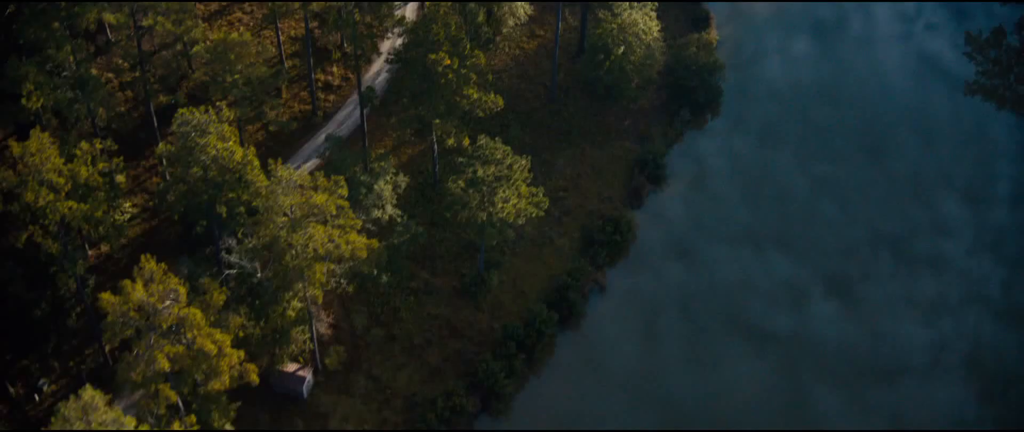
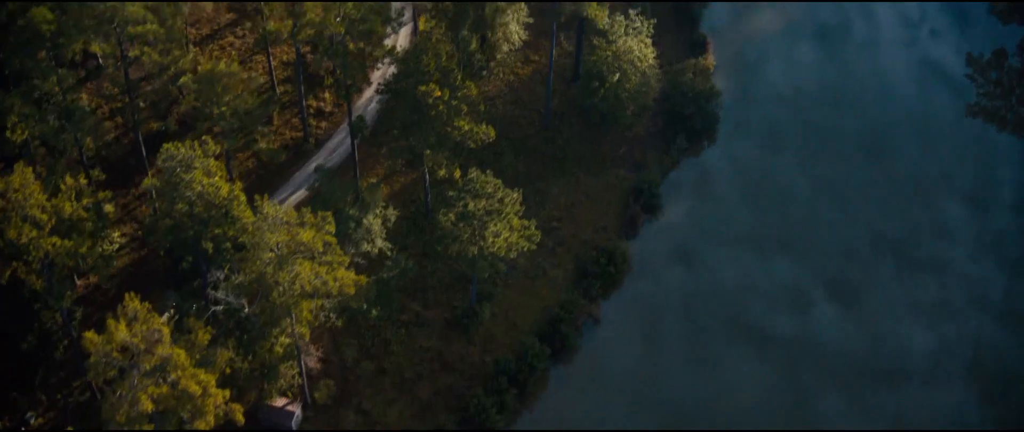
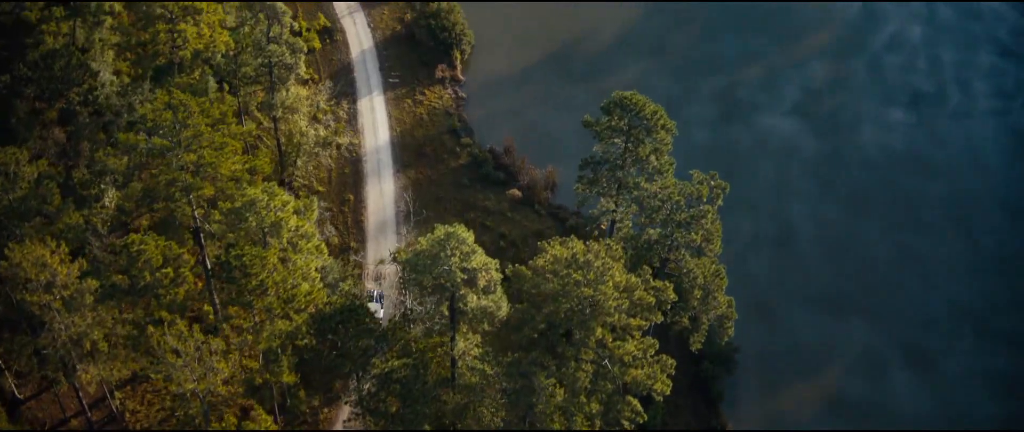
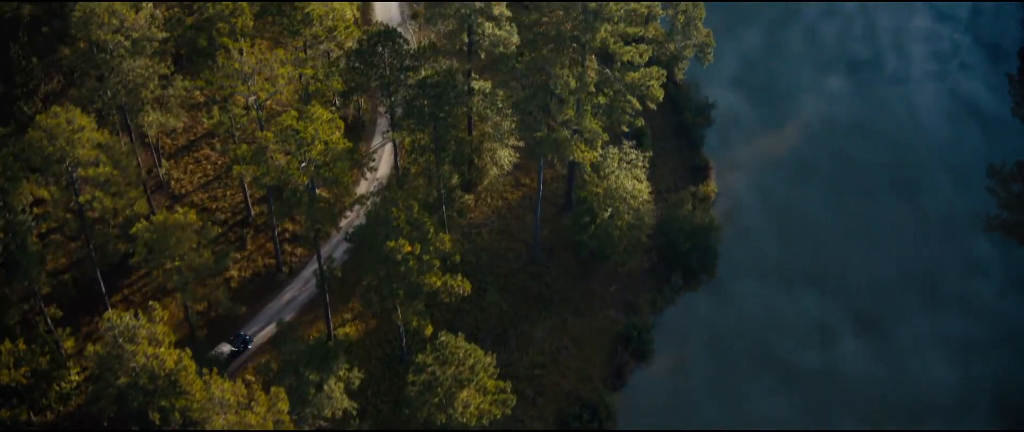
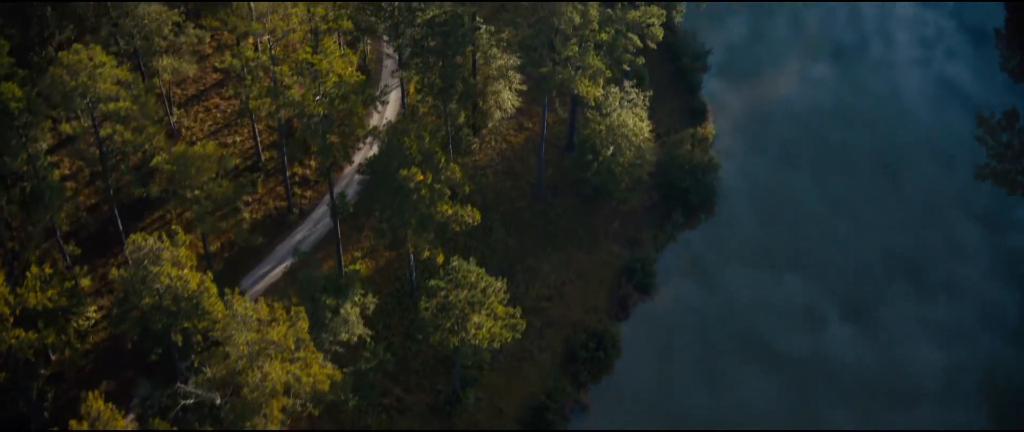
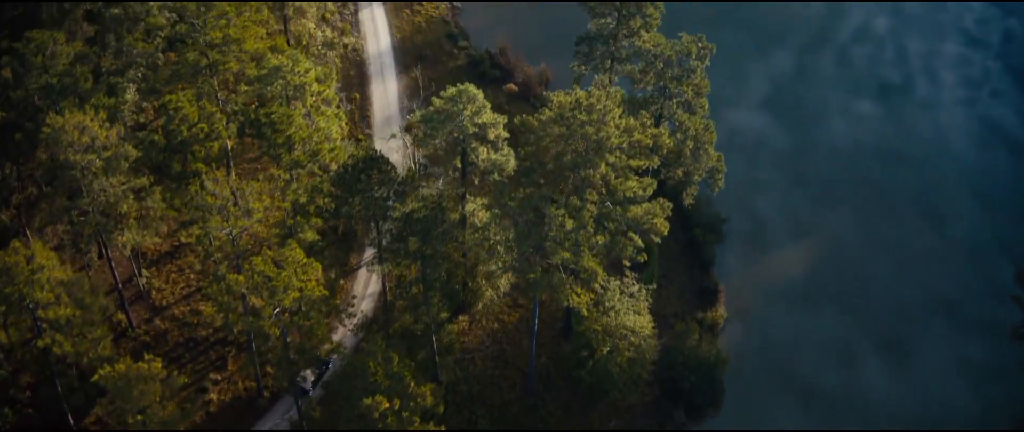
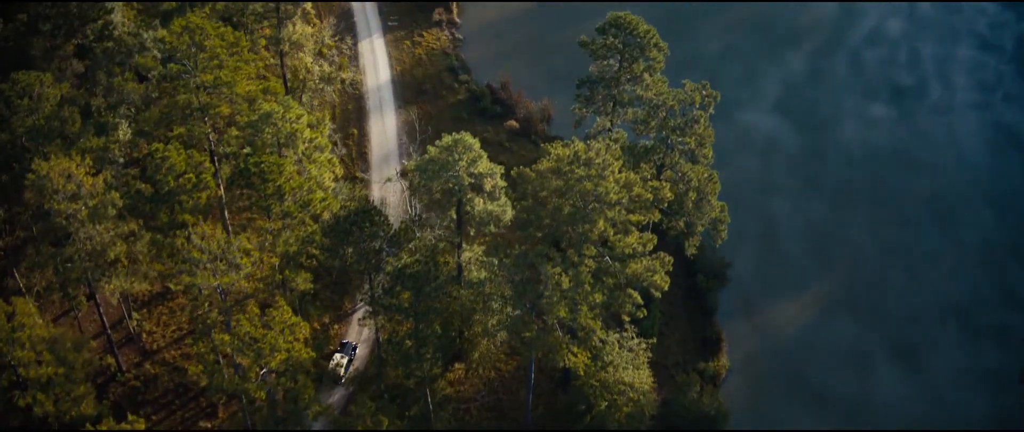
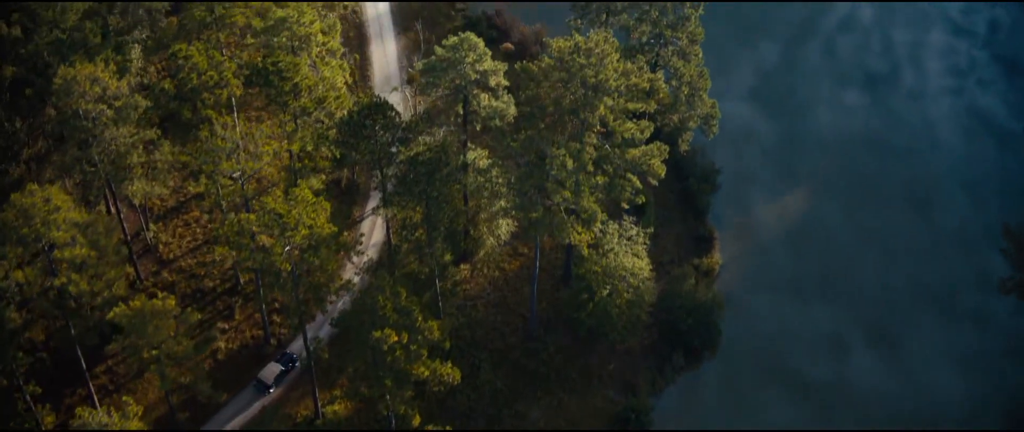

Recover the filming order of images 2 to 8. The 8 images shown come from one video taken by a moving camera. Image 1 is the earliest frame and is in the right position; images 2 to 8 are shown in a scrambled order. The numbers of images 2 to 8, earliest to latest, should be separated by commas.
2, 5, 4, 8, 6, 7, 3
